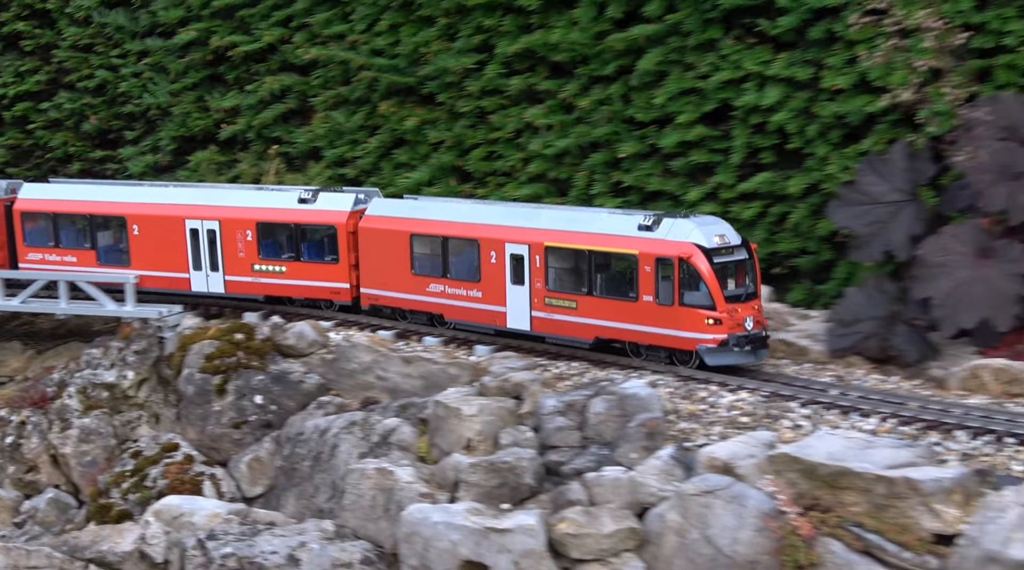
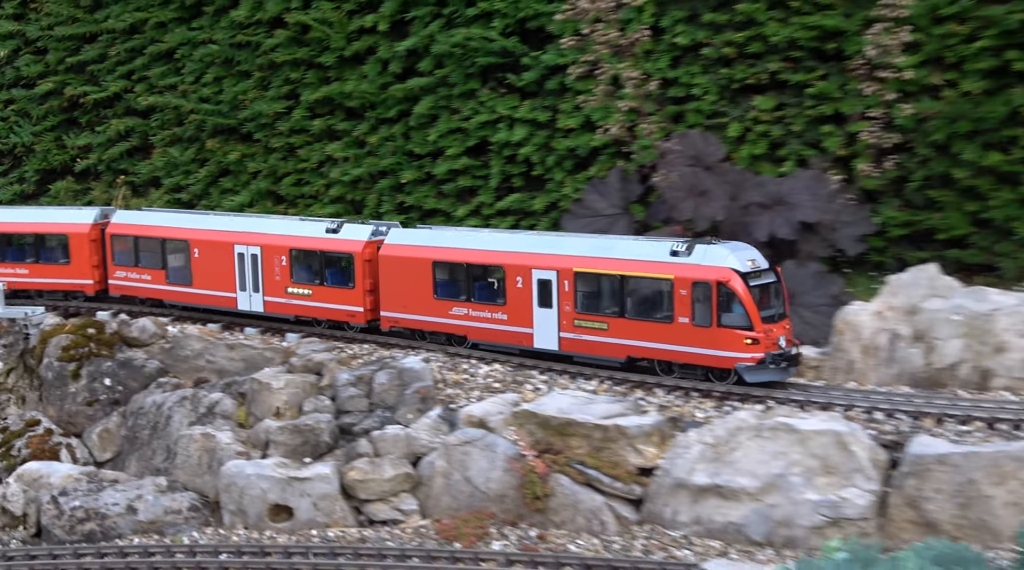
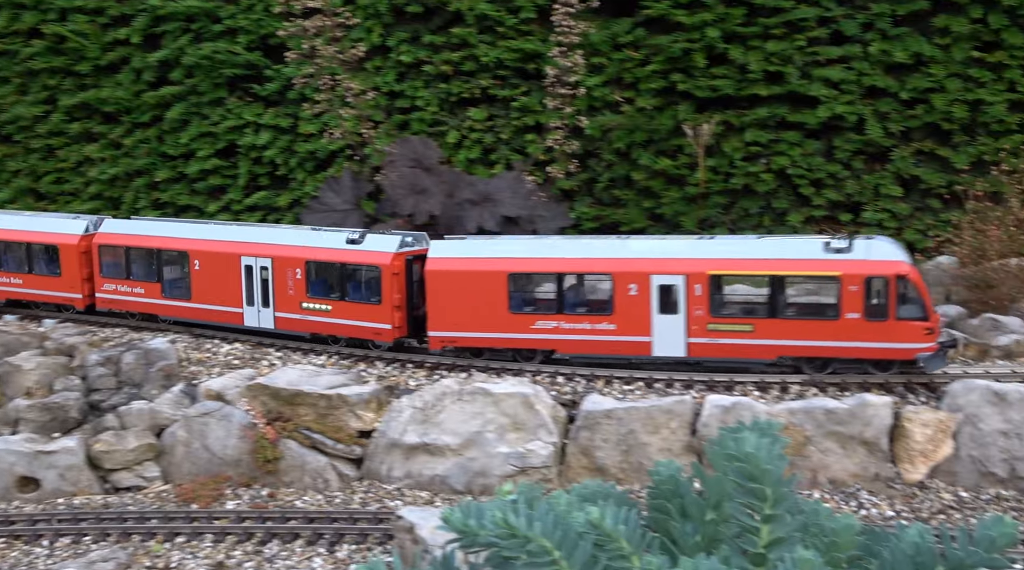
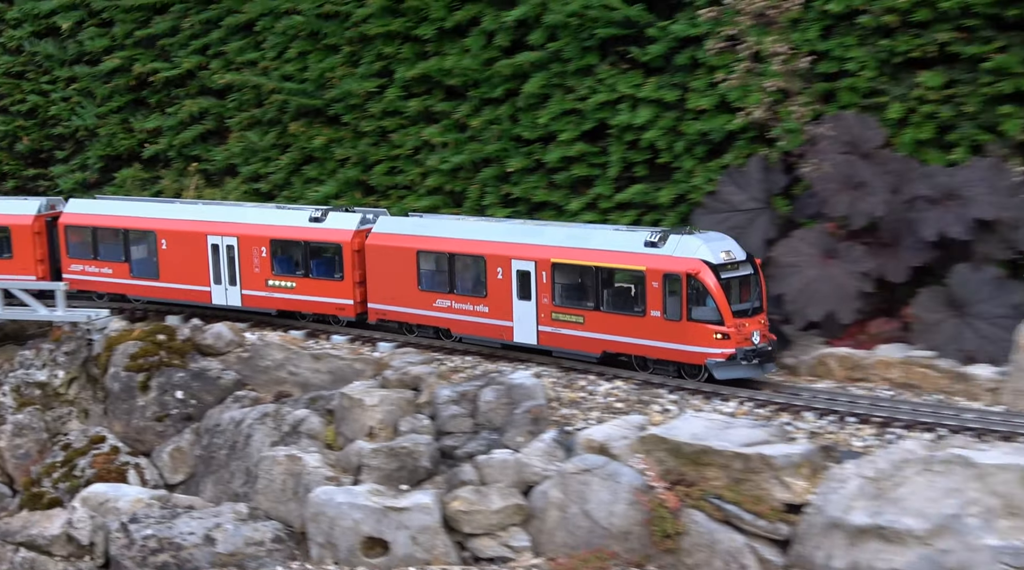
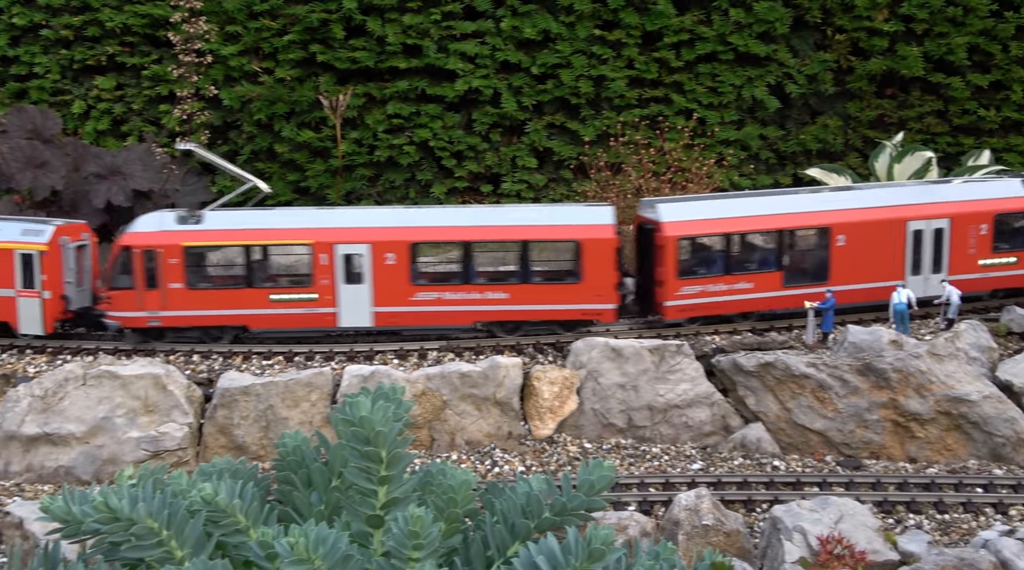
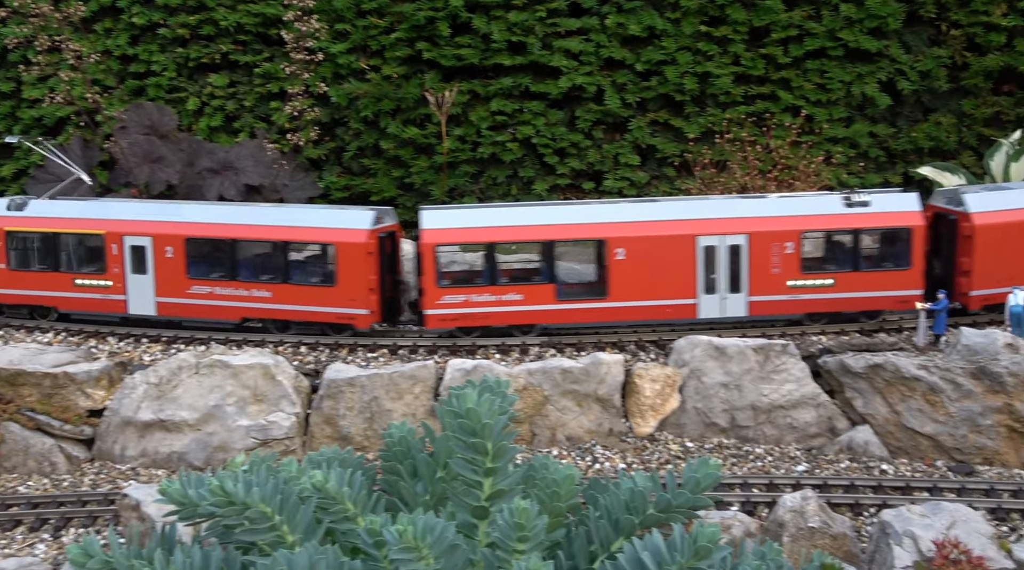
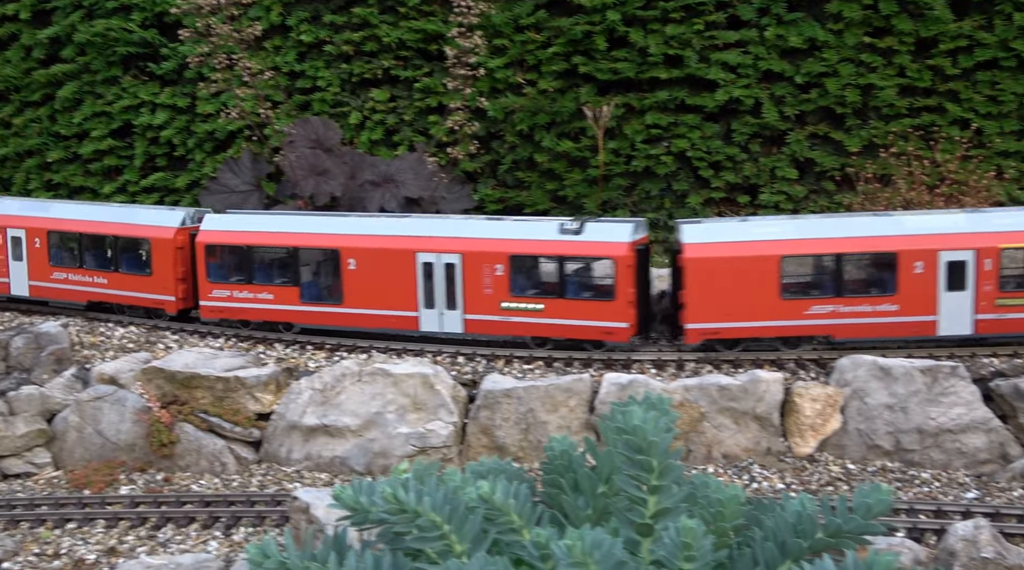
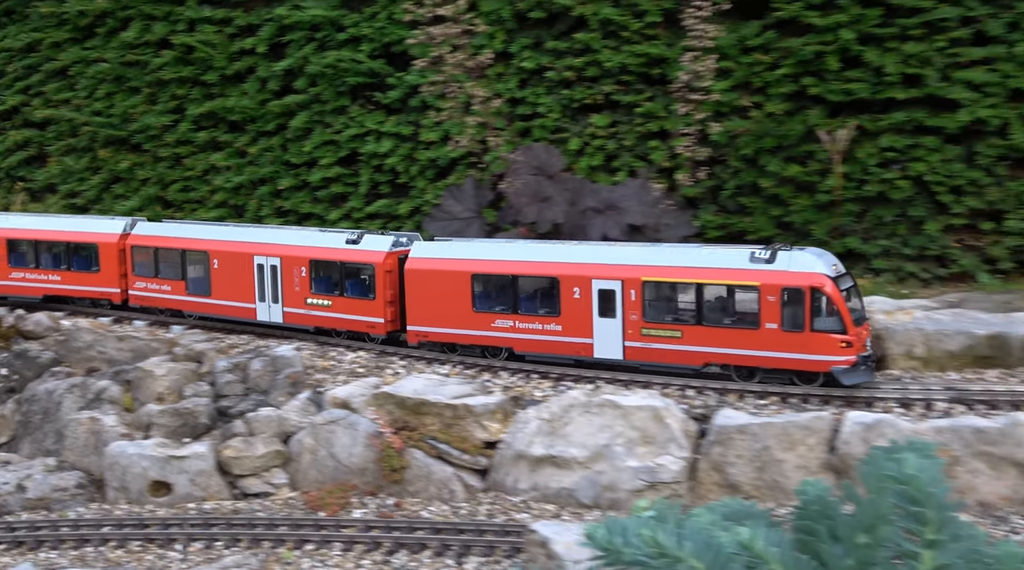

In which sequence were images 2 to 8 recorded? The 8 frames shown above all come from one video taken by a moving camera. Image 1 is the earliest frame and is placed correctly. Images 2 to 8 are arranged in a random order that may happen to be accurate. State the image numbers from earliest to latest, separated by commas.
4, 2, 8, 3, 7, 6, 5
